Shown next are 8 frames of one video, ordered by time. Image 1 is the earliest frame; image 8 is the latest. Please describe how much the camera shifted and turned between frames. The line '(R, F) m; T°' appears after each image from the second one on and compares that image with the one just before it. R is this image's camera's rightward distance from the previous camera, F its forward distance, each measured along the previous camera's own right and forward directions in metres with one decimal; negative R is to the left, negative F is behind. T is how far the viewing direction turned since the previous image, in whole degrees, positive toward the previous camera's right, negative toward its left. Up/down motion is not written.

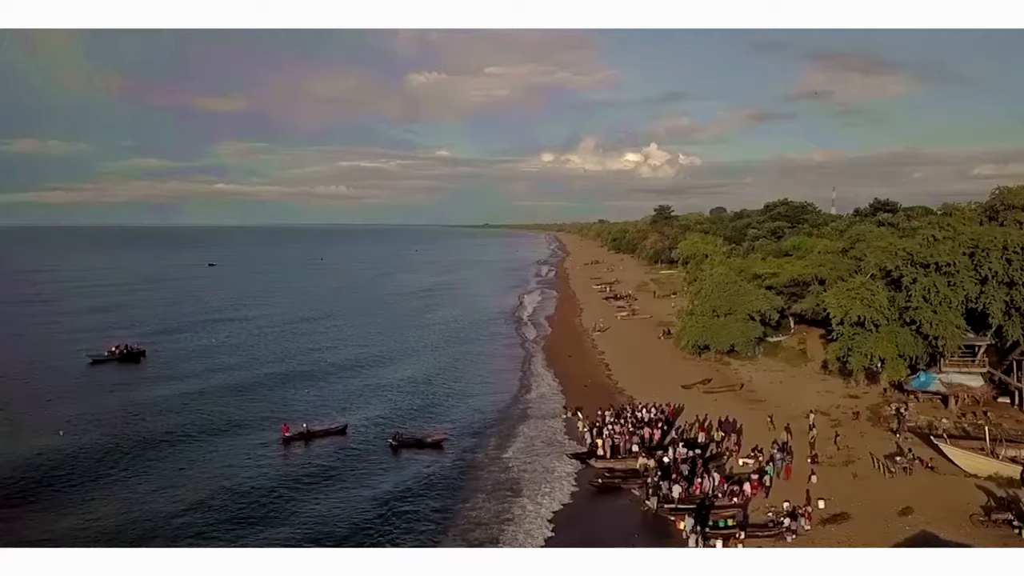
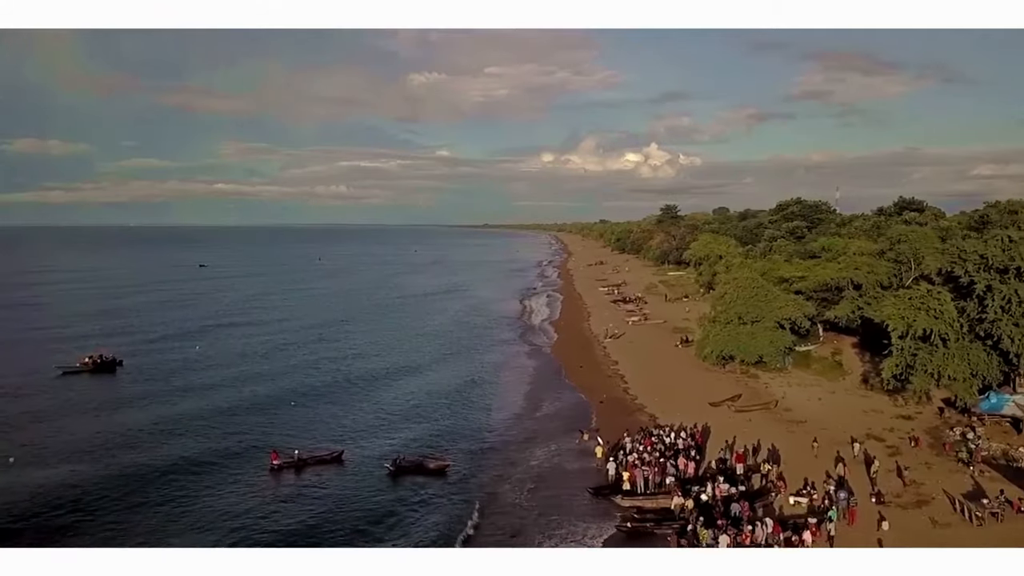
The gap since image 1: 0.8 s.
(-0.3, +2.6) m; 0°
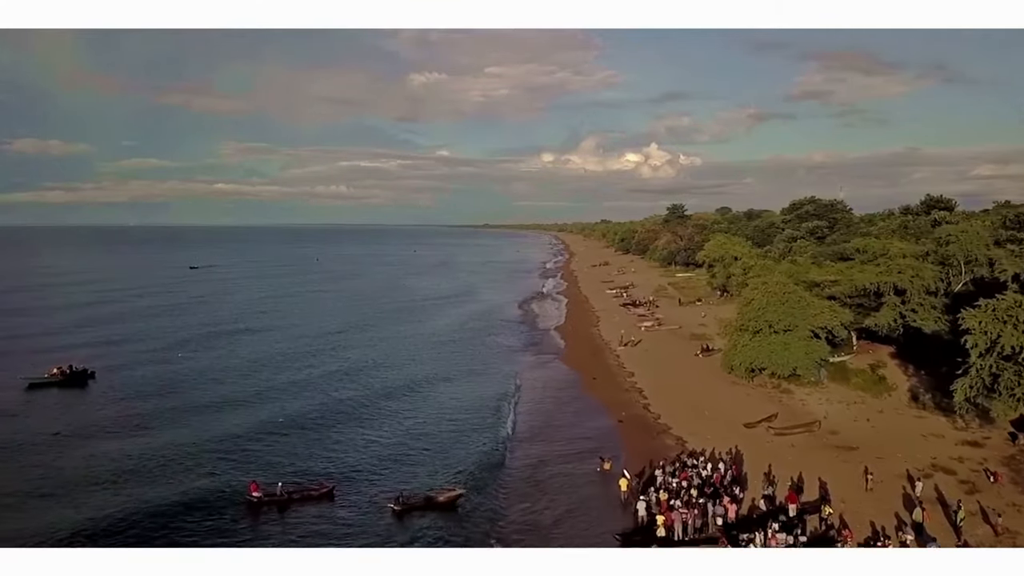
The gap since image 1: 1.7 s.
(-0.3, +2.6) m; 0°
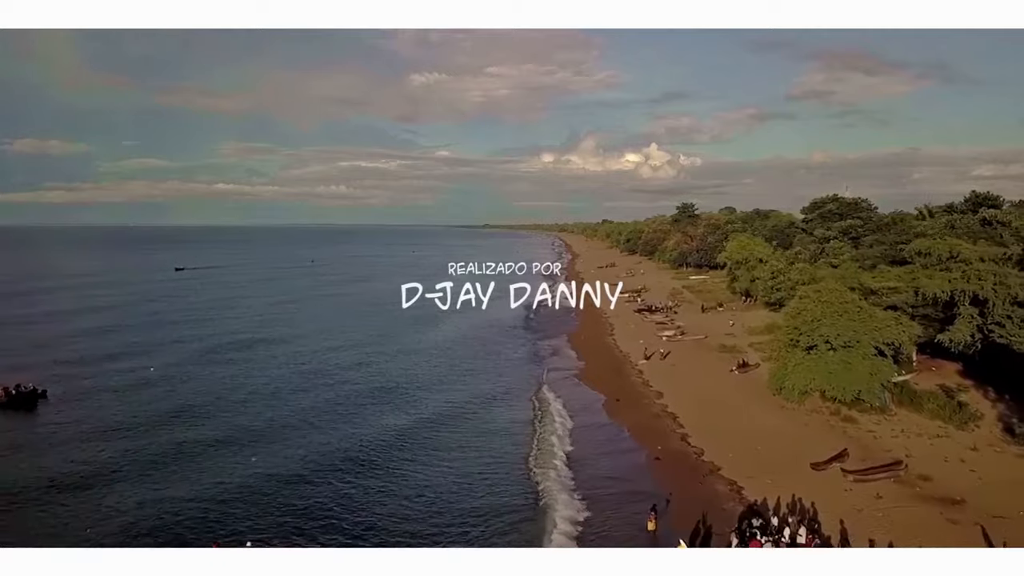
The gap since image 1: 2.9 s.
(-0.4, +3.7) m; 0°
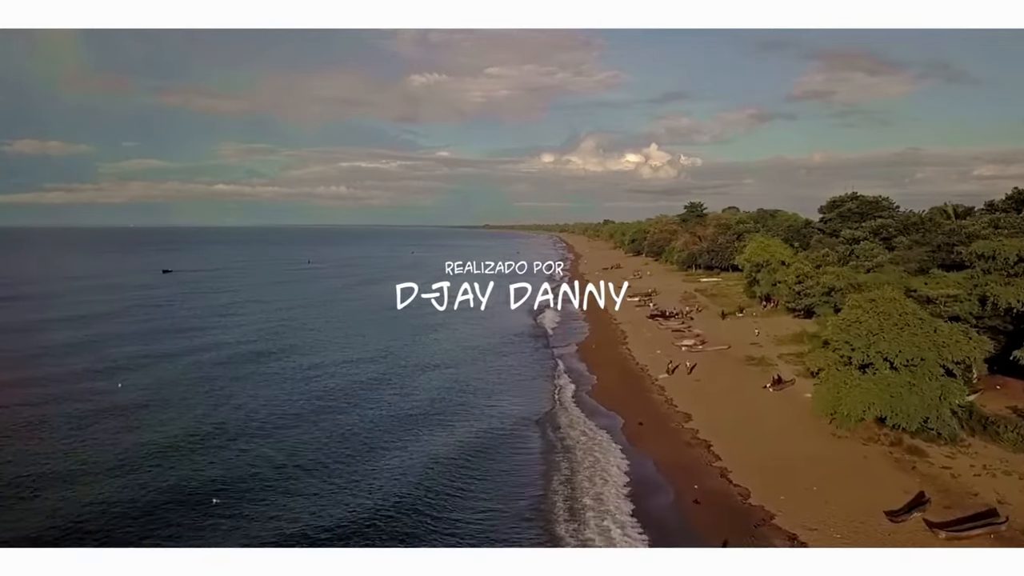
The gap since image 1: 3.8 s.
(-0.2, +3.0) m; 0°
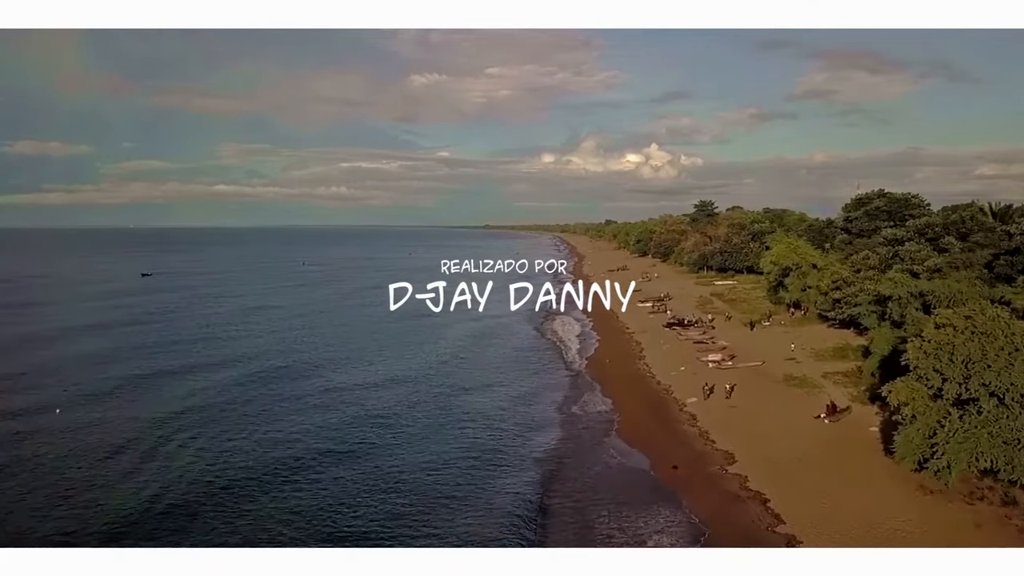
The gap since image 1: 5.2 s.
(-0.1, +4.0) m; 0°
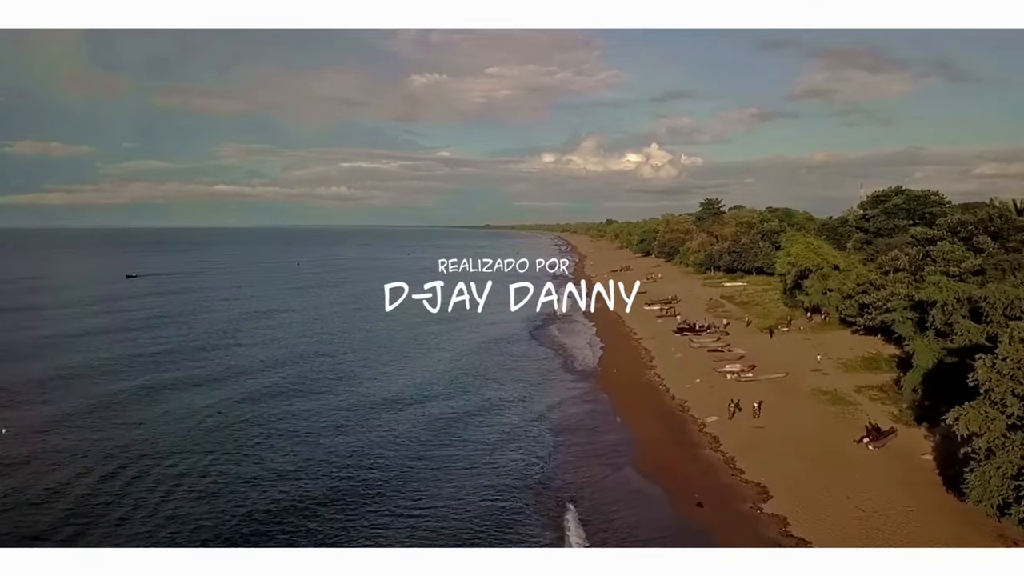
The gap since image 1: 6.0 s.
(+0.1, +2.6) m; 0°
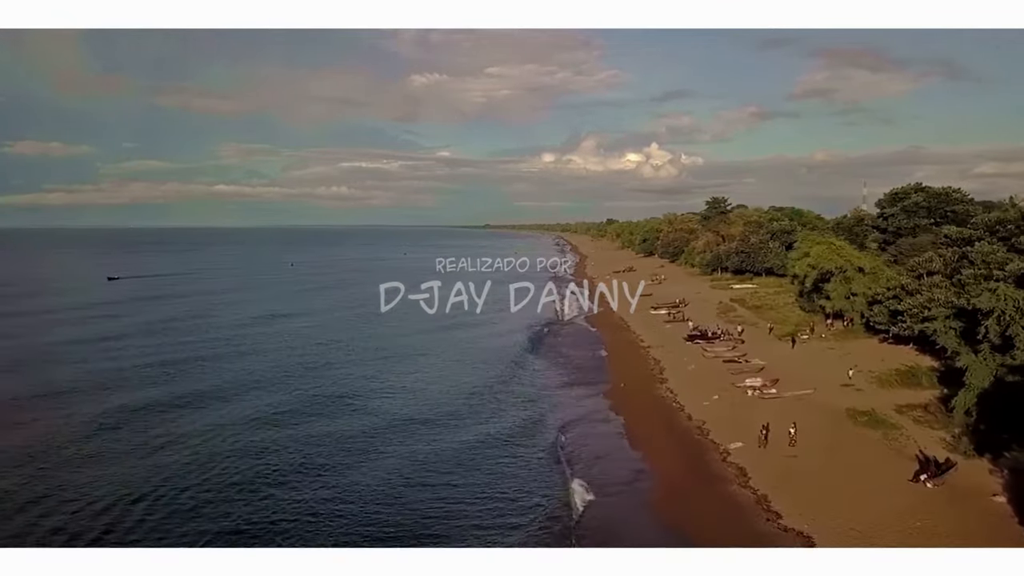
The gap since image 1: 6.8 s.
(+0.1, +2.6) m; 0°
